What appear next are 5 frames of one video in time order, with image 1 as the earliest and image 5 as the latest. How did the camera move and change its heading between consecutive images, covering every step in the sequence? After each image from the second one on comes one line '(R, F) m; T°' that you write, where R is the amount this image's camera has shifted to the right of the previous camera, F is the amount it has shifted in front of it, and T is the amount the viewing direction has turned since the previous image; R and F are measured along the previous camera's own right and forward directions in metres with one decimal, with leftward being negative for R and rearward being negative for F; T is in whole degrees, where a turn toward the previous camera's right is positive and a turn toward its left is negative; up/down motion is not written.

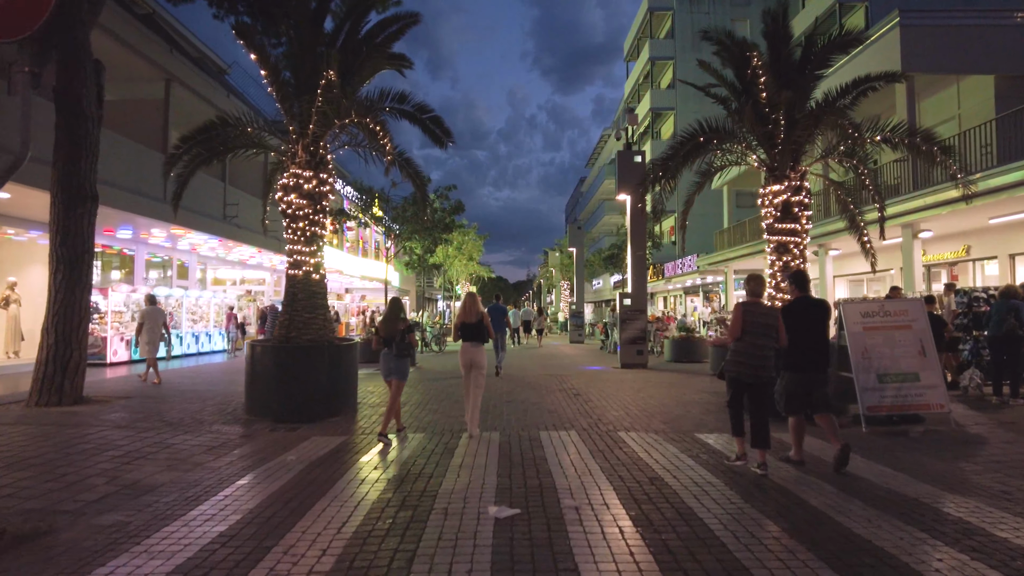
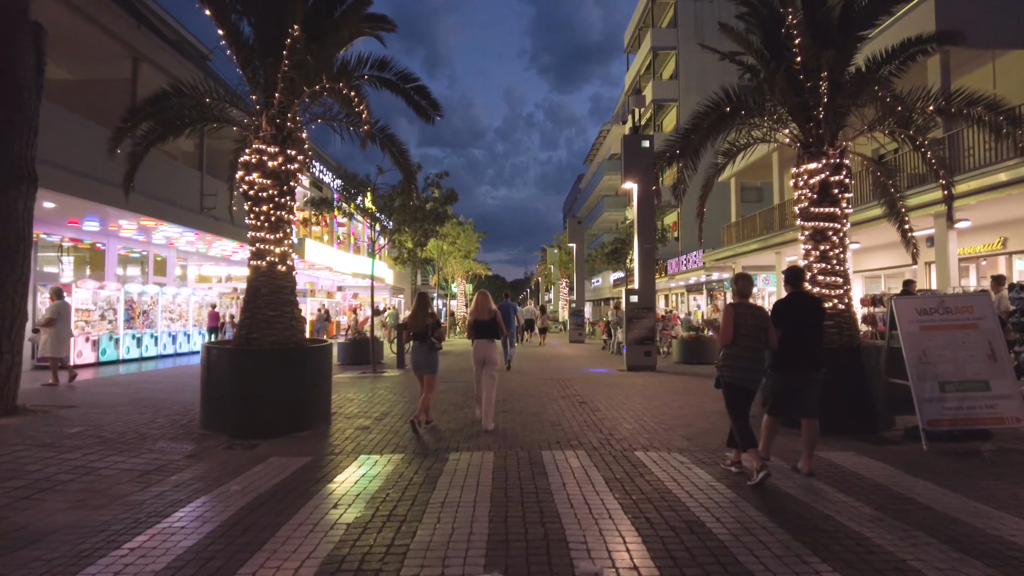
(0.0, +1.3) m; 0°
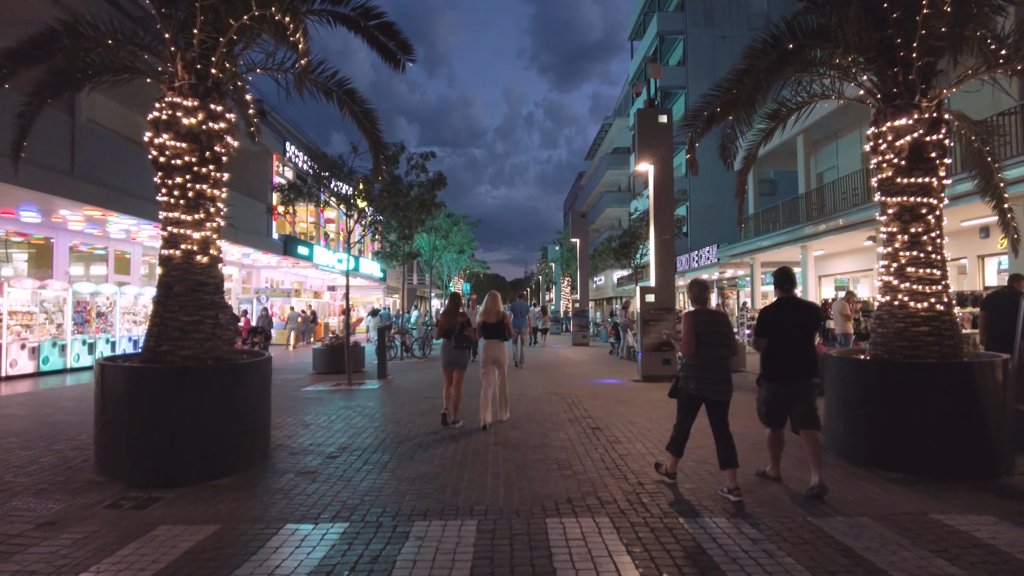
(+0.1, +2.0) m; 0°
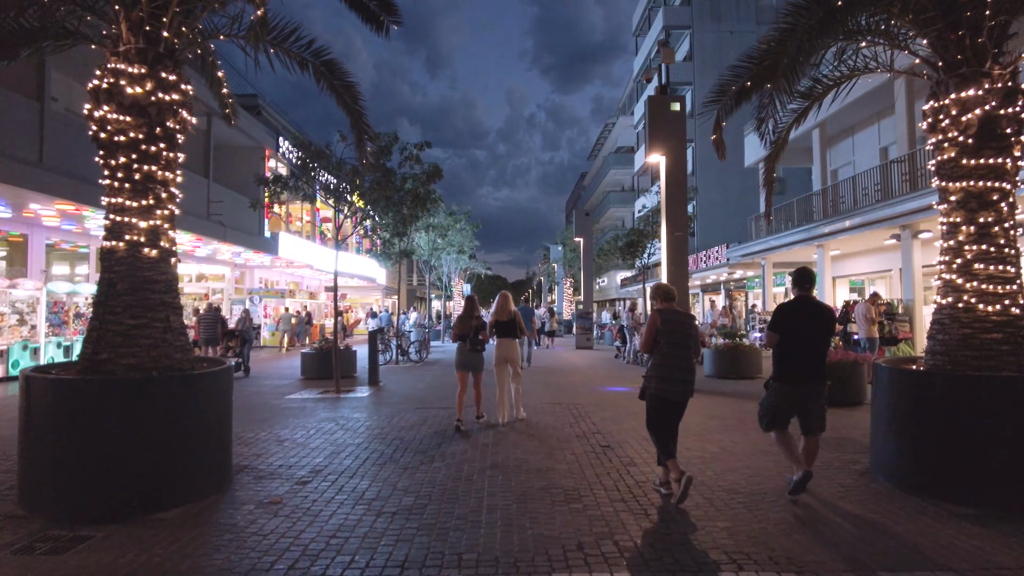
(0.0, +0.9) m; 0°
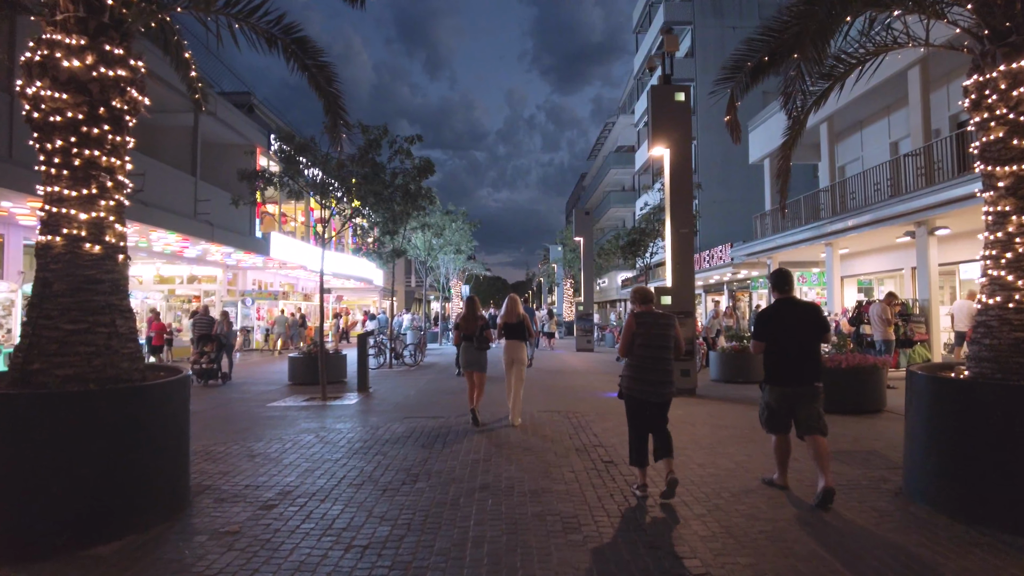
(+0.1, +0.6) m; 0°
